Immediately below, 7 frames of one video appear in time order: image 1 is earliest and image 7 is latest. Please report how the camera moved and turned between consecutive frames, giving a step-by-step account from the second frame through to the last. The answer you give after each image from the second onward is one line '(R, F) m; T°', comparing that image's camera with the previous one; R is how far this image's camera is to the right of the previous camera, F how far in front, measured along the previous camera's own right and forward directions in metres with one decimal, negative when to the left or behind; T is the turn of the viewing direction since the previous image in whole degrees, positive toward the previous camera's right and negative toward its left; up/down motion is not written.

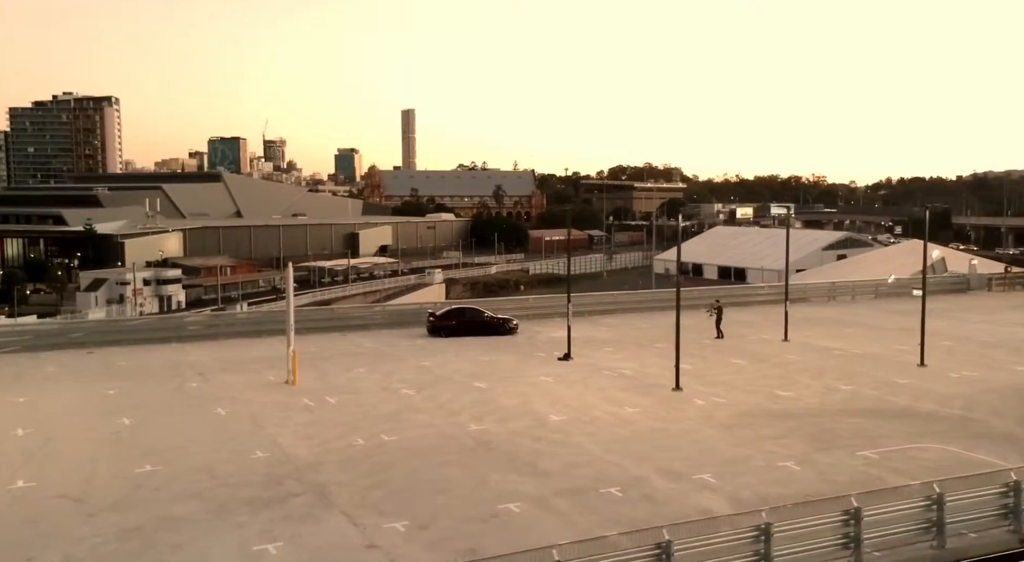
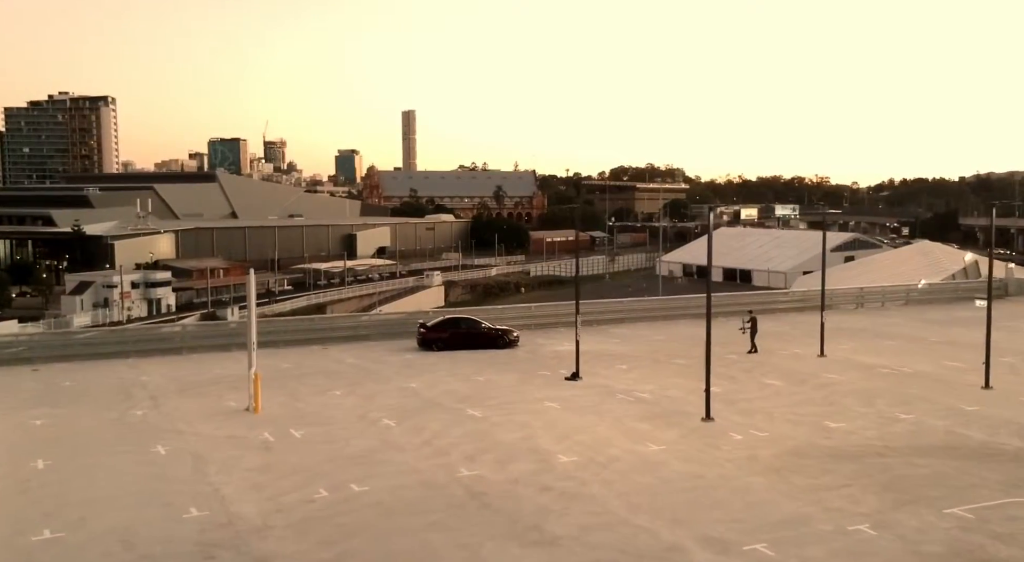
(0.0, +2.7) m; 0°
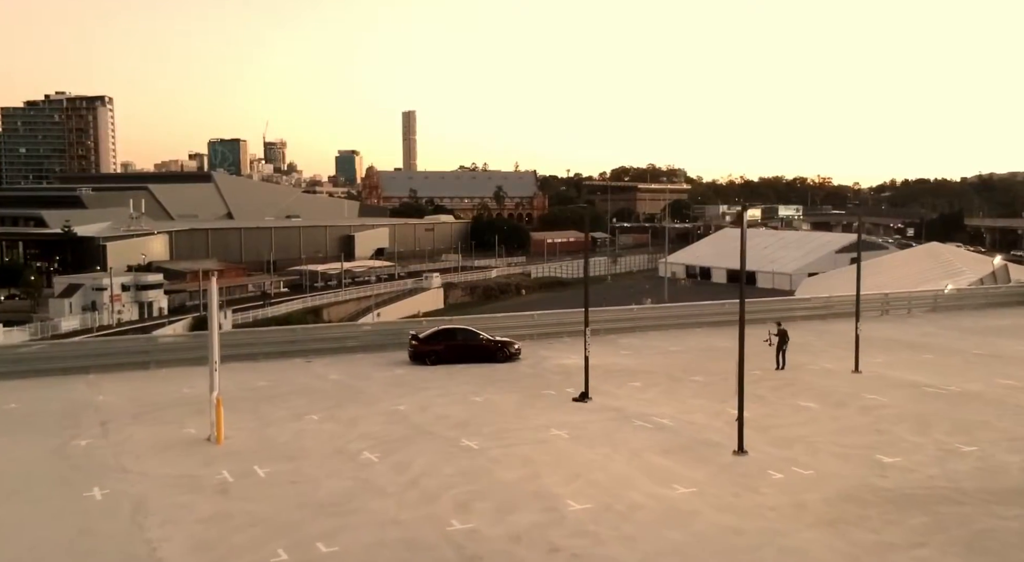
(0.0, +2.0) m; 0°
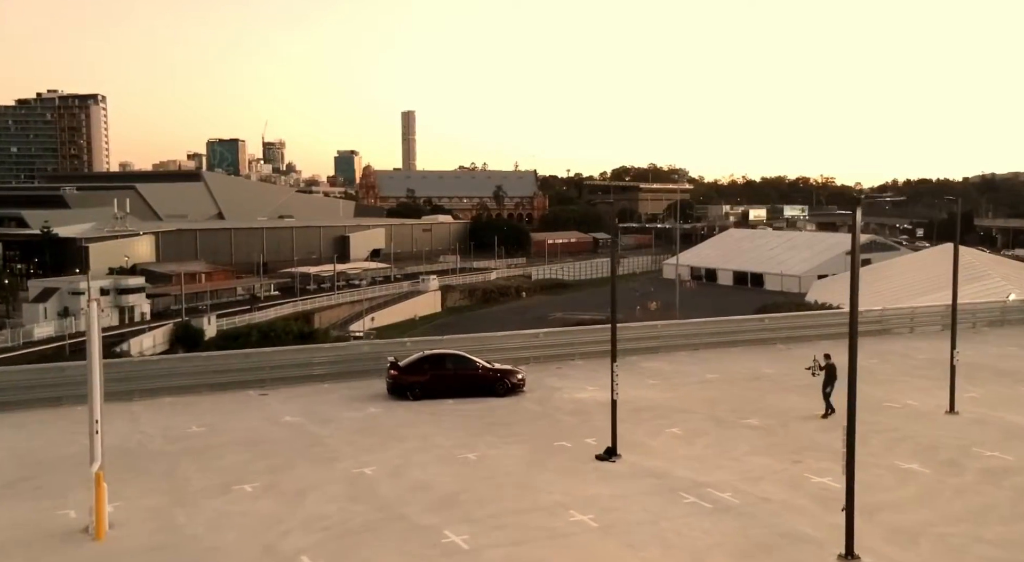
(-0.1, +3.9) m; 0°
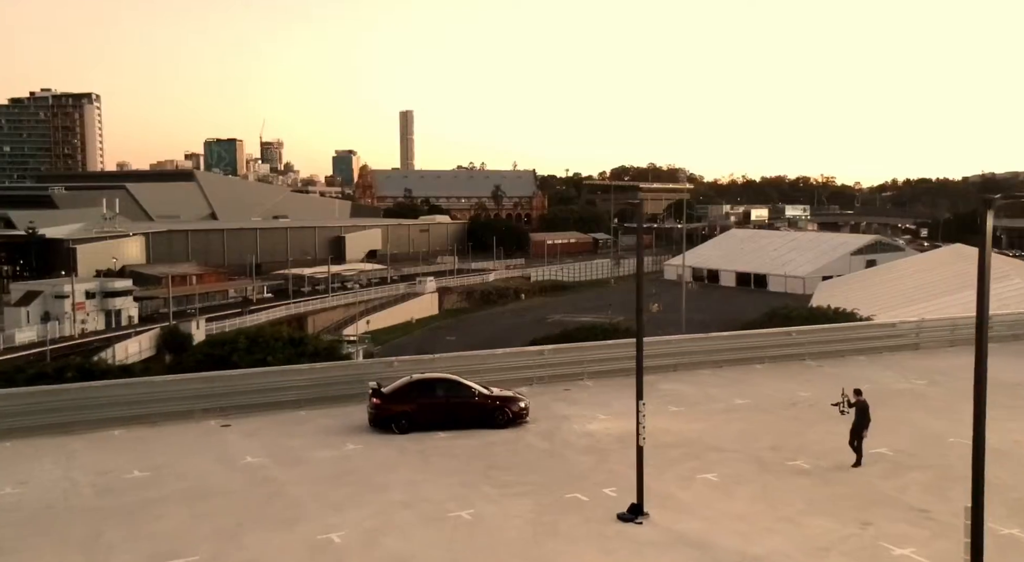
(0.0, +2.3) m; 0°
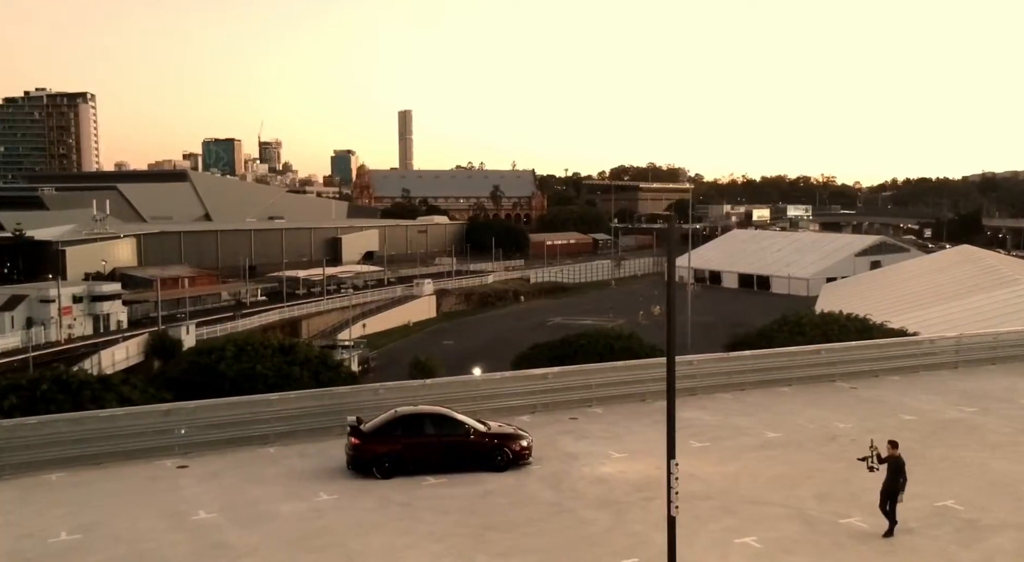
(0.0, +1.9) m; 0°
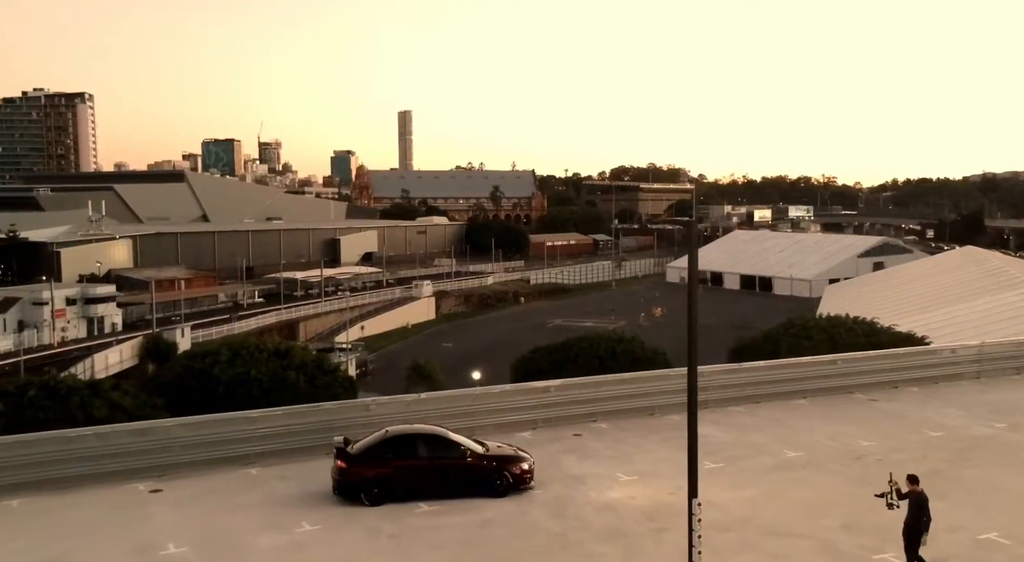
(0.0, +1.0) m; 0°
